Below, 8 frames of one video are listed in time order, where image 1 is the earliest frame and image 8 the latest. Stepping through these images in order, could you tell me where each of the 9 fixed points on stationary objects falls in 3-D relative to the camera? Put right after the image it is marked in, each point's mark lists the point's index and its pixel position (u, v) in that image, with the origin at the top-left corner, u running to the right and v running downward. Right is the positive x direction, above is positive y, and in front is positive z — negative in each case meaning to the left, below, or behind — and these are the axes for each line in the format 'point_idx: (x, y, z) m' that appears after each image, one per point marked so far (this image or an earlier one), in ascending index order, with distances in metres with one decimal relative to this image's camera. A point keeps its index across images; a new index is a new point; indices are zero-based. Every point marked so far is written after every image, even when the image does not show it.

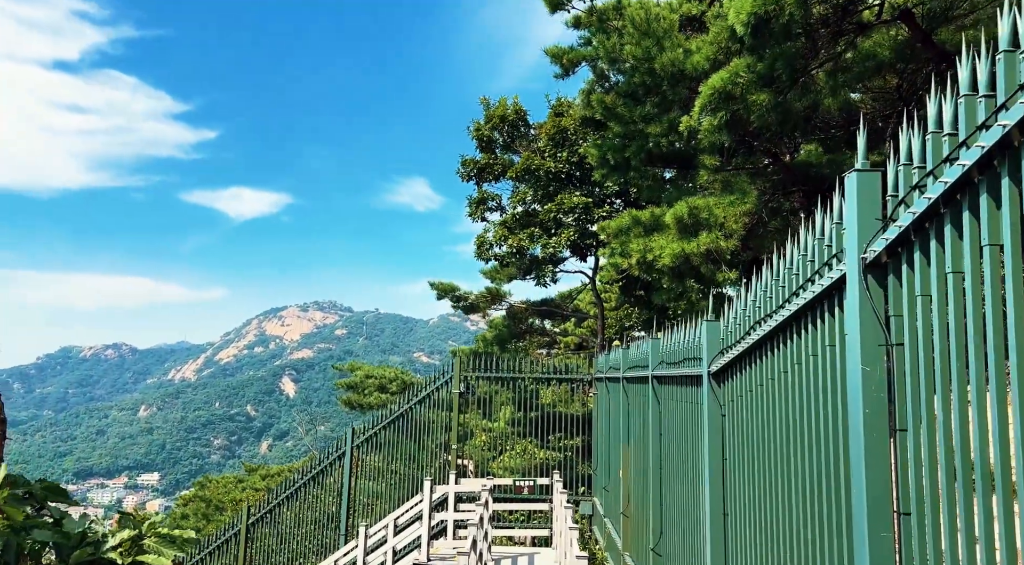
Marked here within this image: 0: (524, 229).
0: (+0.3, +1.4, +18.4) m
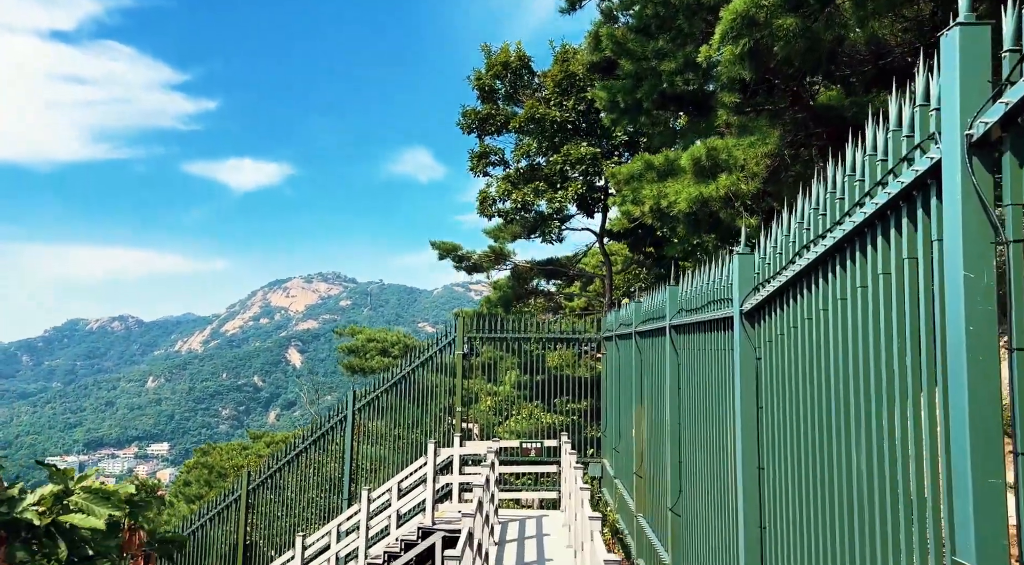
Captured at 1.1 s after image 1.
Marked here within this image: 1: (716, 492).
0: (+0.4, +2.4, +17.8) m
1: (+1.4, -1.4, +5.1) m
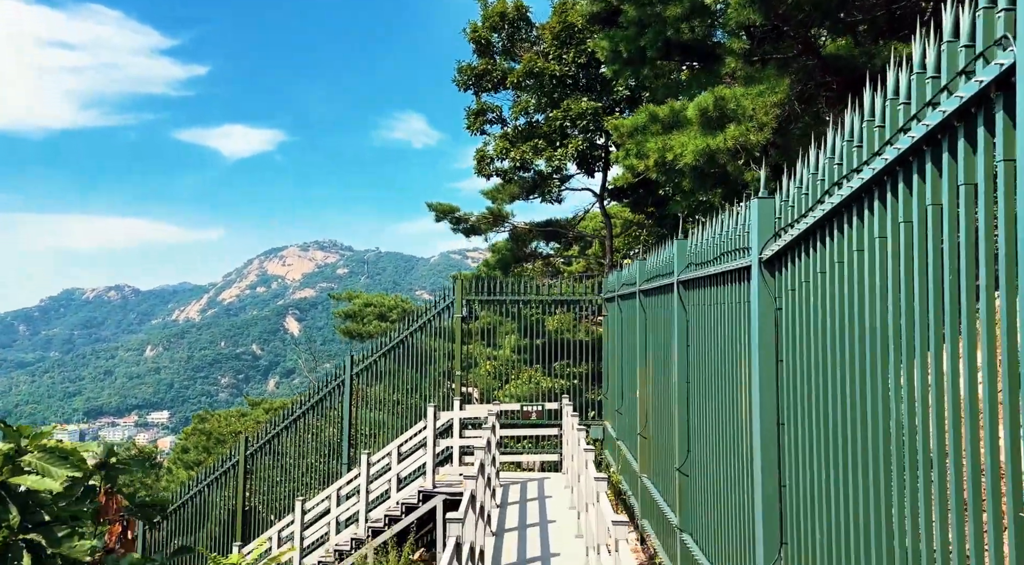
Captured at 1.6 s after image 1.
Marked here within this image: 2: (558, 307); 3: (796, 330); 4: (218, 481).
0: (+0.3, +3.3, +17.4) m
1: (+1.4, -1.1, +4.9) m
2: (+0.9, -0.5, +14.4) m
3: (+1.4, -0.2, +3.7) m
4: (-5.3, -3.6, +13.6) m
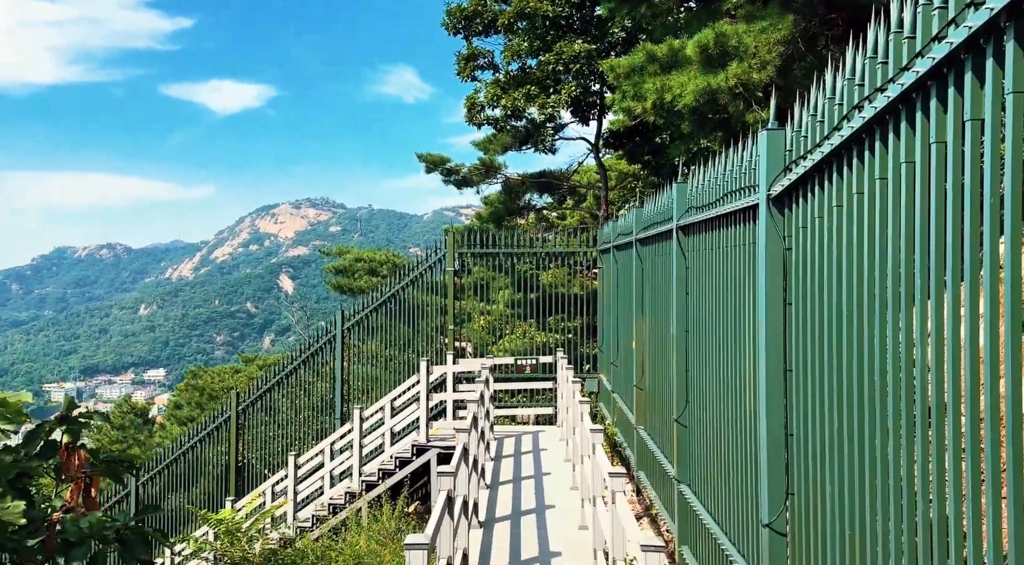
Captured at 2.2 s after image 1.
0: (+0.2, +4.3, +17.0) m
1: (+1.4, -0.7, +4.7) m
2: (+0.7, +0.4, +14.1) m
3: (+1.3, +0.1, +3.5) m
4: (-5.4, -2.7, +13.5) m
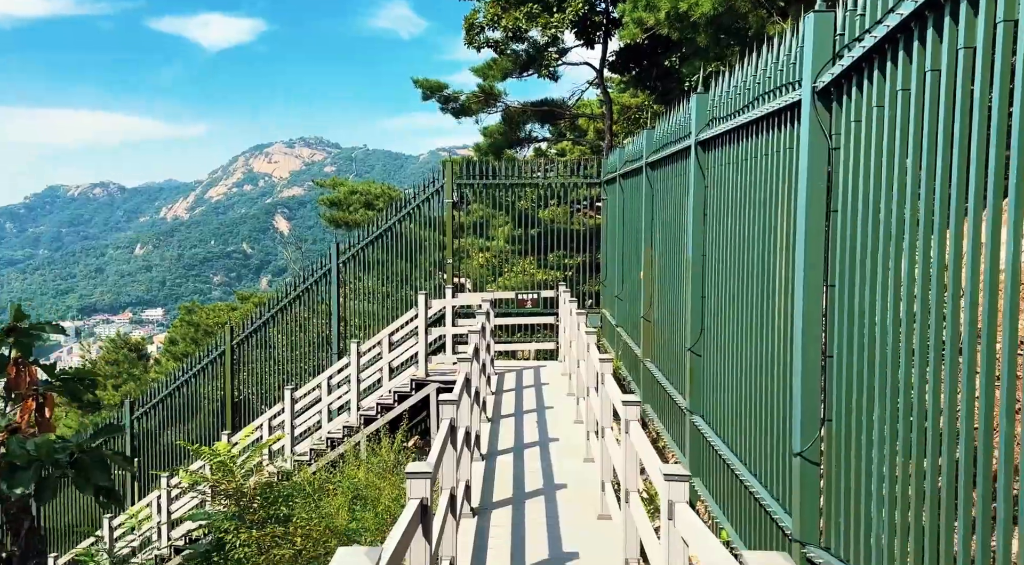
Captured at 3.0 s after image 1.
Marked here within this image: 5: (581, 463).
0: (+0.2, +5.7, +16.2) m
1: (+1.4, -0.2, +4.4) m
2: (+0.7, +1.6, +13.7) m
3: (+1.4, +0.4, +3.1) m
4: (-5.4, -1.6, +13.3) m
5: (+0.6, -1.6, +6.9) m
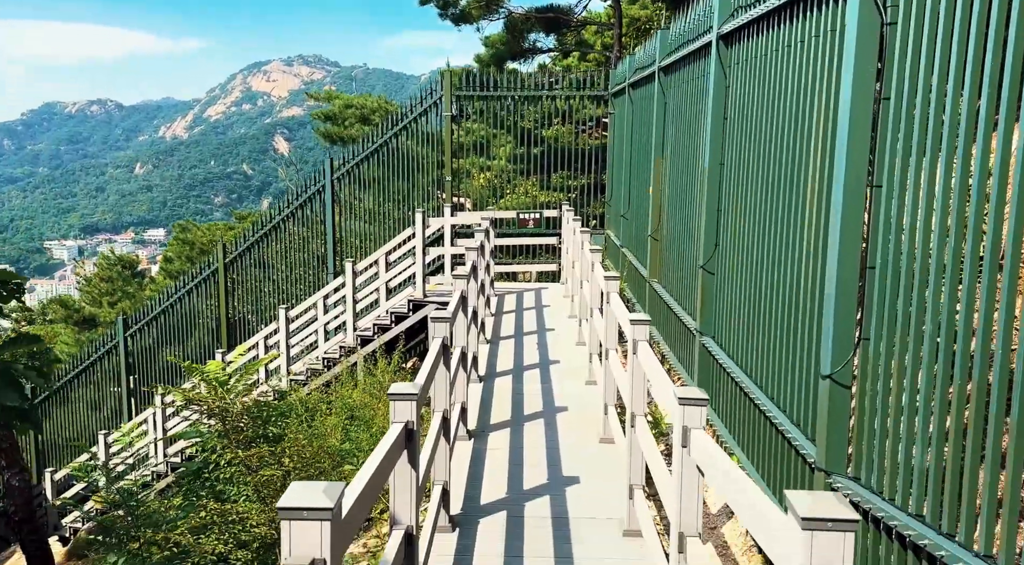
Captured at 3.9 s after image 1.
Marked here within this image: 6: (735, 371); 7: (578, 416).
0: (+0.3, +7.4, +15.2) m
1: (+1.4, +0.2, +4.0) m
2: (+0.8, +3.0, +13.1) m
3: (+1.4, +0.8, +2.6) m
4: (-5.4, -0.1, +13.0) m
5: (+0.6, -0.9, +6.6) m
6: (+1.4, -0.5, +4.7) m
7: (+0.5, -1.0, +5.9) m
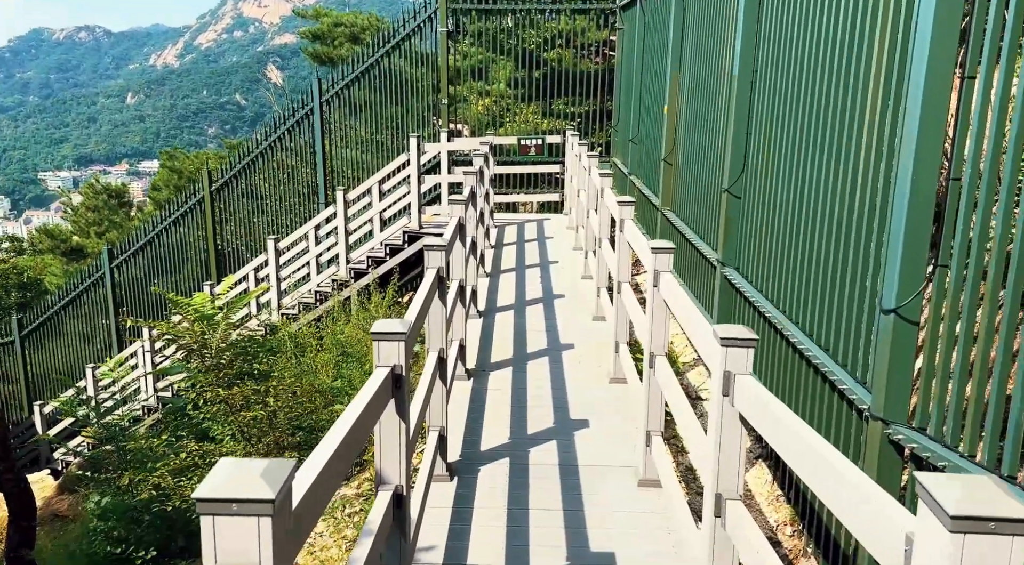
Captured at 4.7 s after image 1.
0: (+0.3, +8.7, +14.0) m
1: (+1.4, +0.6, +3.4) m
2: (+0.8, +4.1, +12.3) m
3: (+1.4, +1.0, +2.0) m
4: (-5.4, +1.1, +12.4) m
5: (+0.6, -0.3, +6.2) m
6: (+1.4, -0.1, +4.2) m
7: (+0.5, -0.5, +5.5) m
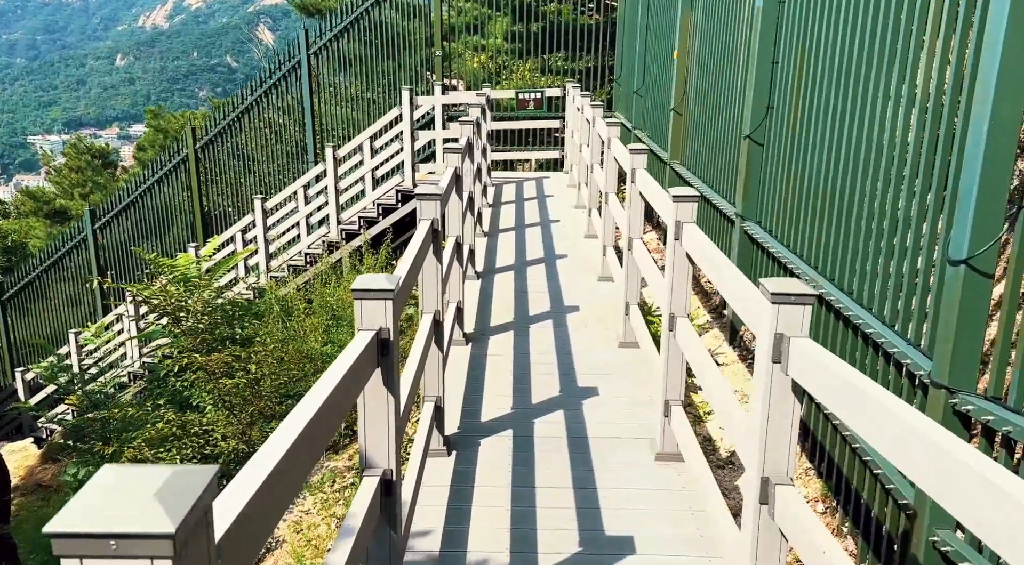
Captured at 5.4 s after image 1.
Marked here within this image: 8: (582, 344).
0: (+0.2, +9.3, +13.2) m
1: (+1.4, +0.8, +3.0) m
2: (+0.8, +4.7, +11.7) m
3: (+1.4, +1.1, +1.6) m
4: (-5.4, +1.7, +11.9) m
5: (+0.6, 0.0, +5.8) m
6: (+1.4, +0.1, +3.8) m
7: (+0.5, -0.2, +5.1) m
8: (+0.4, -0.4, +4.7) m
